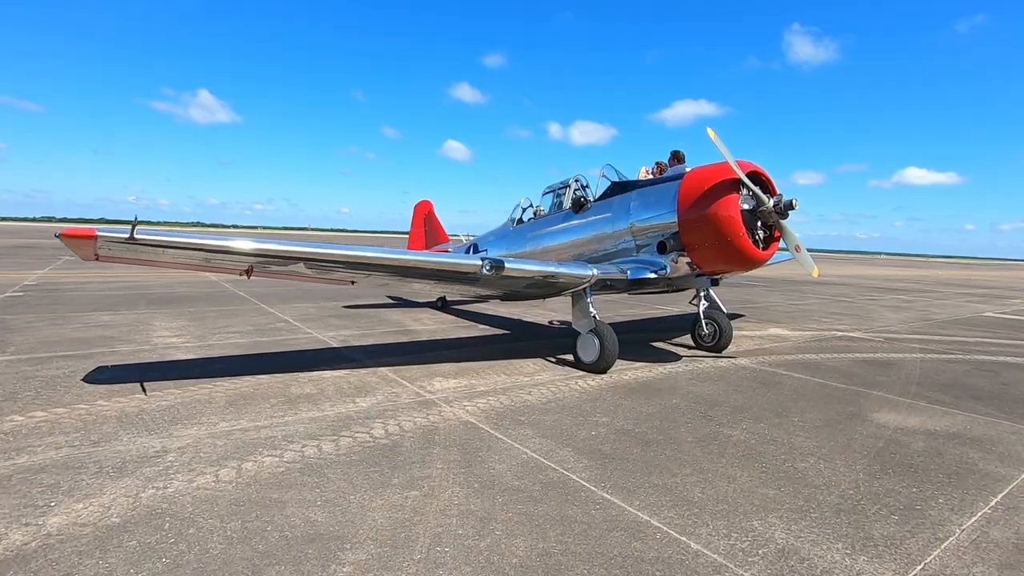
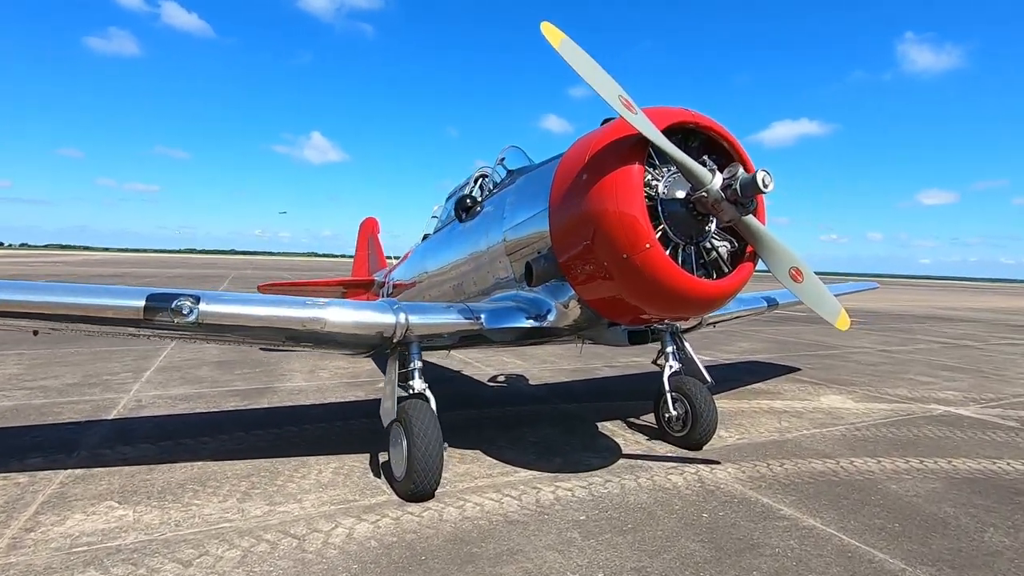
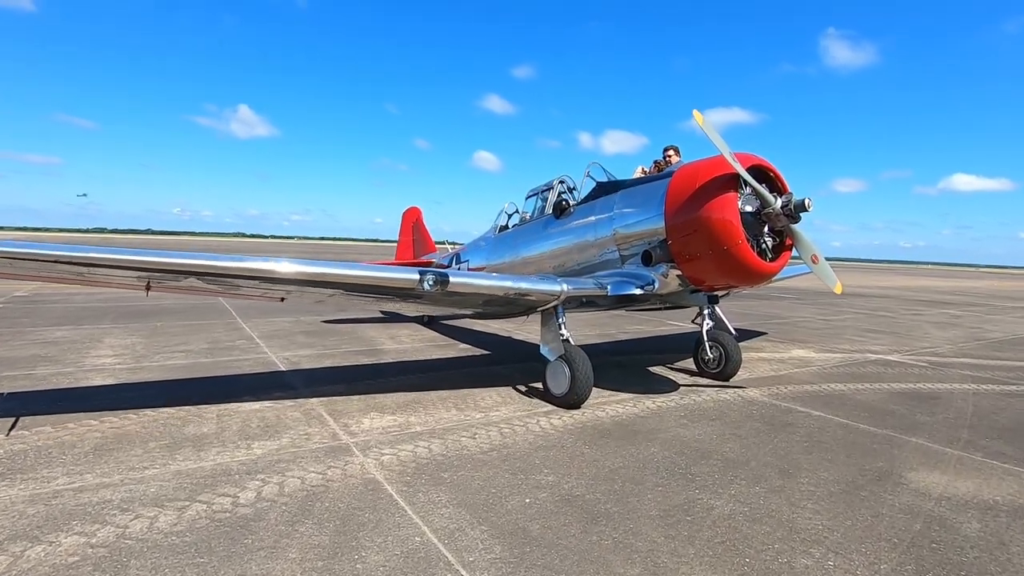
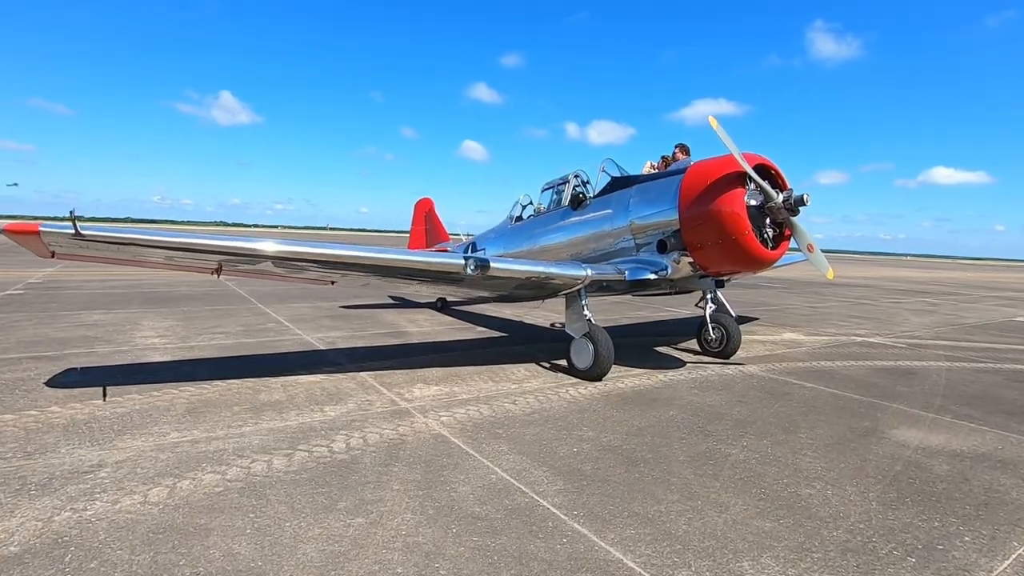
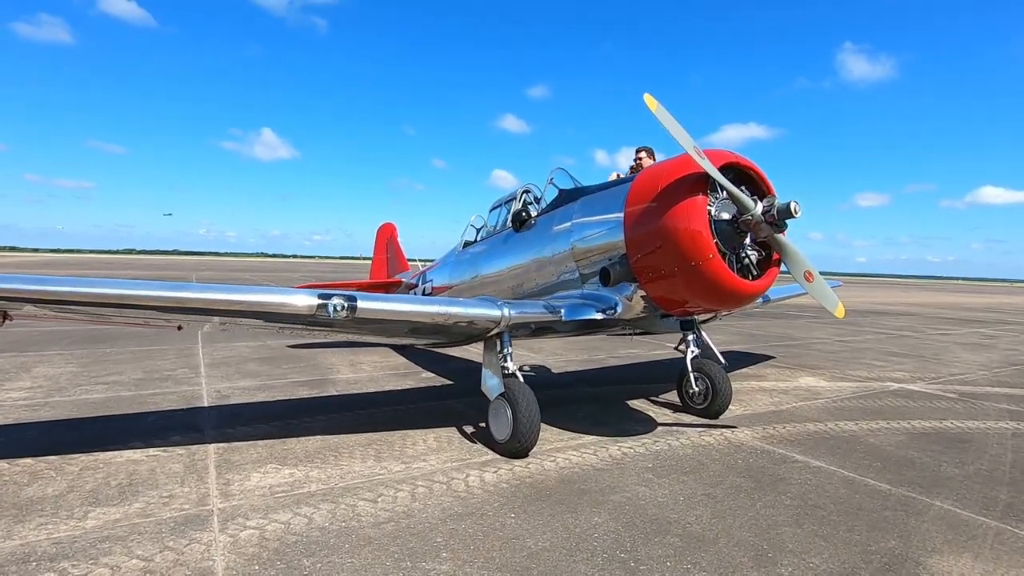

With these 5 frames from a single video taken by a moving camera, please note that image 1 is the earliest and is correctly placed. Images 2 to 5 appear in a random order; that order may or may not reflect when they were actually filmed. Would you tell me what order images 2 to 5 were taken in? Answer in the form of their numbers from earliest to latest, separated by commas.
4, 3, 5, 2
